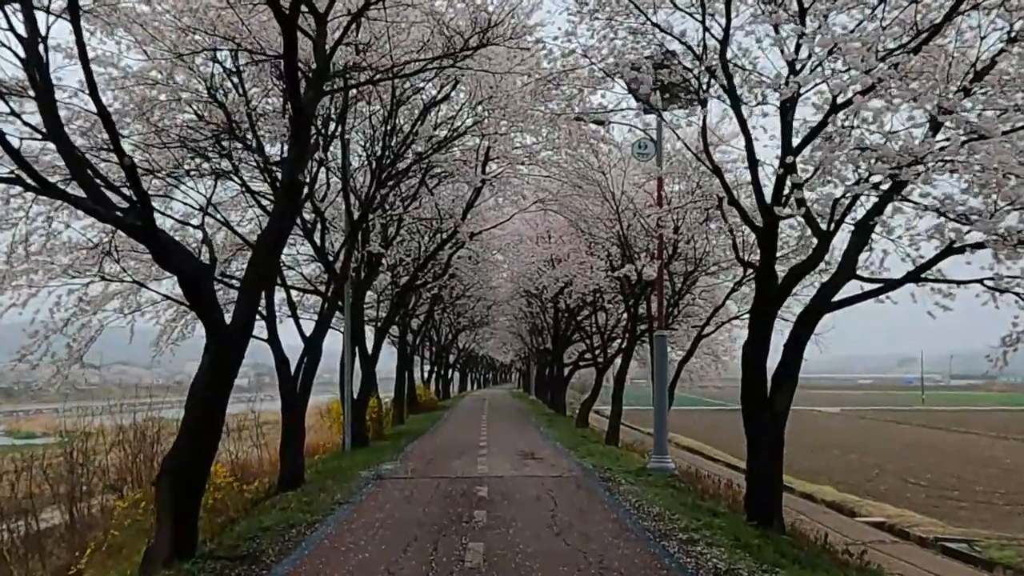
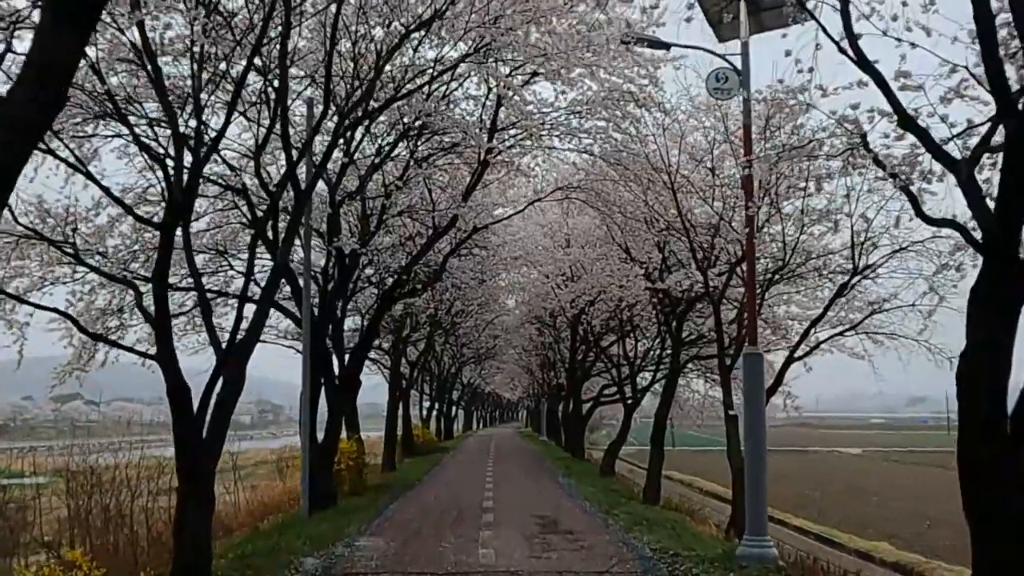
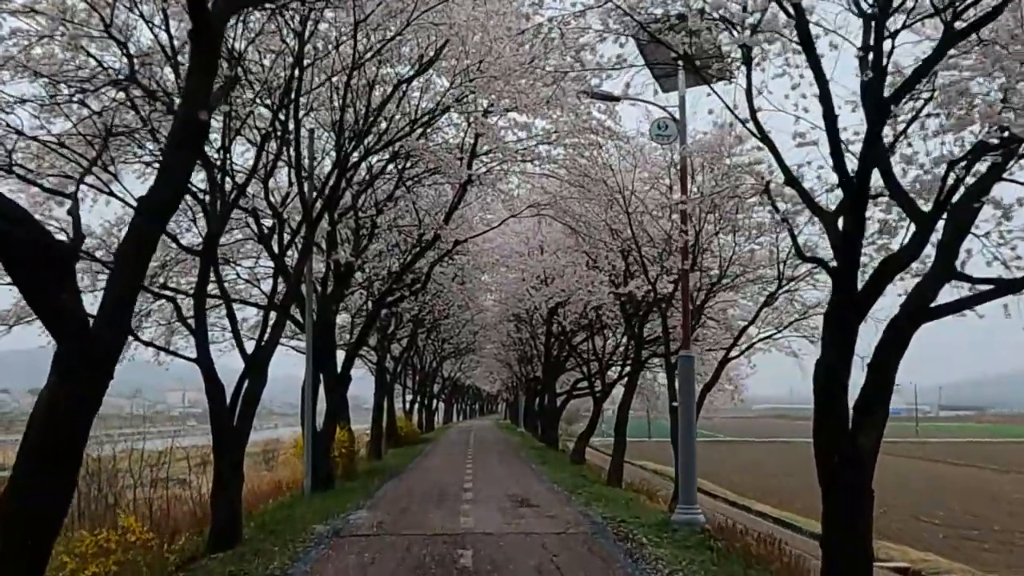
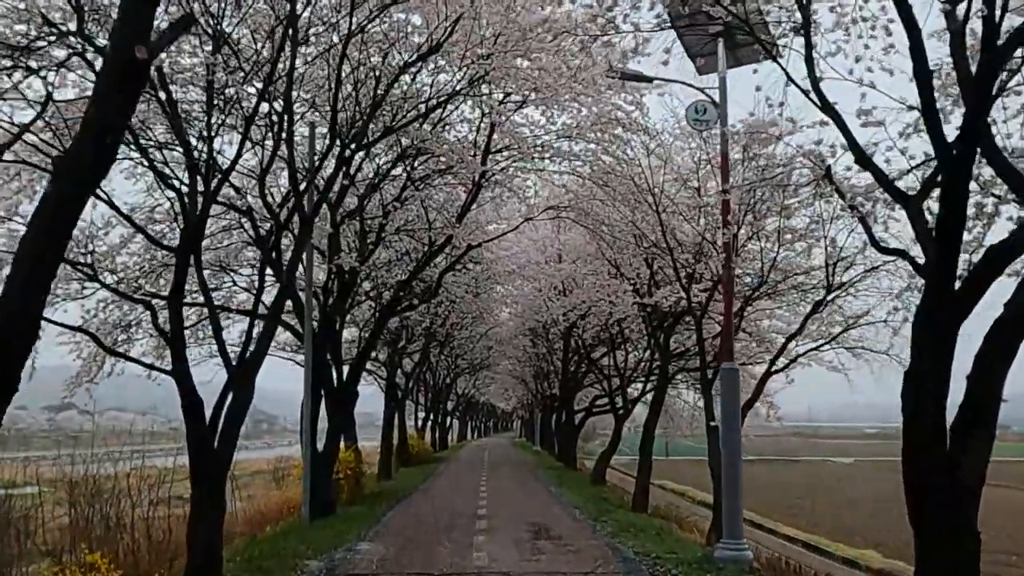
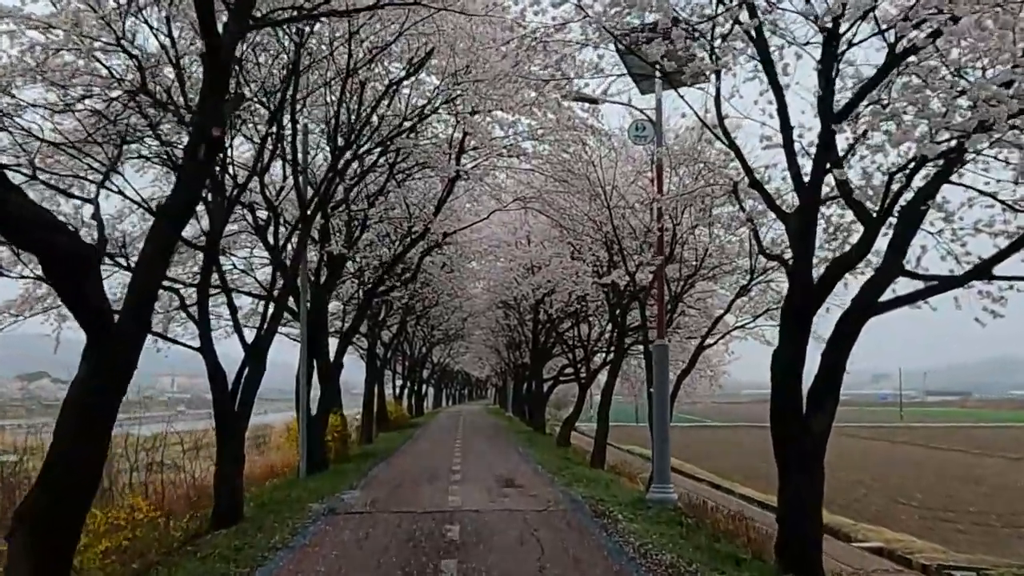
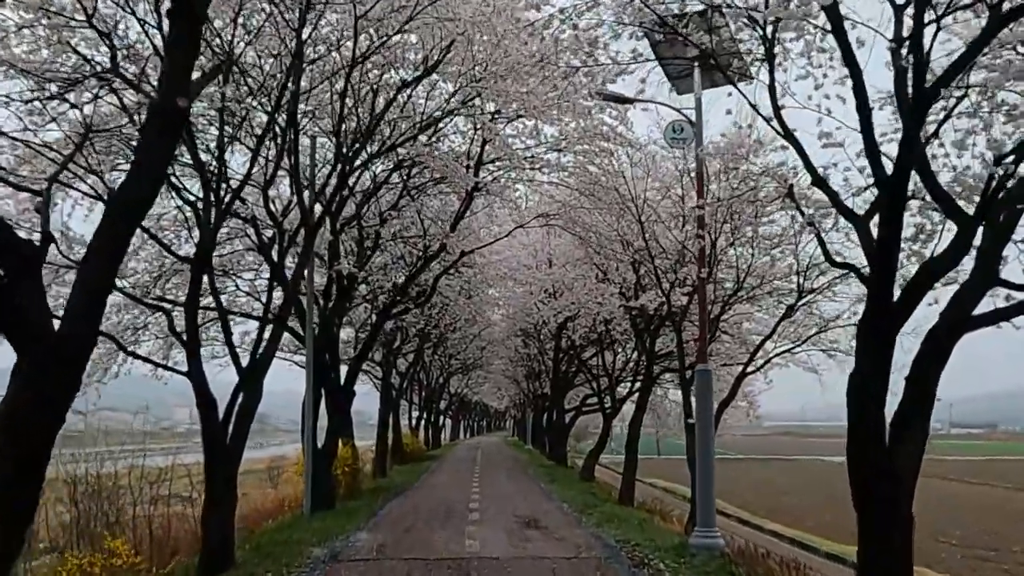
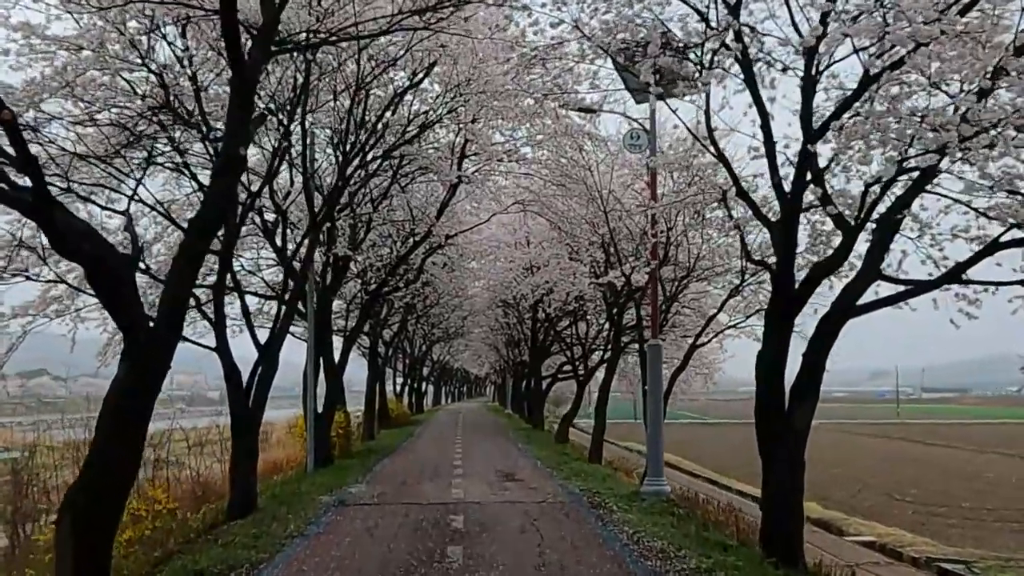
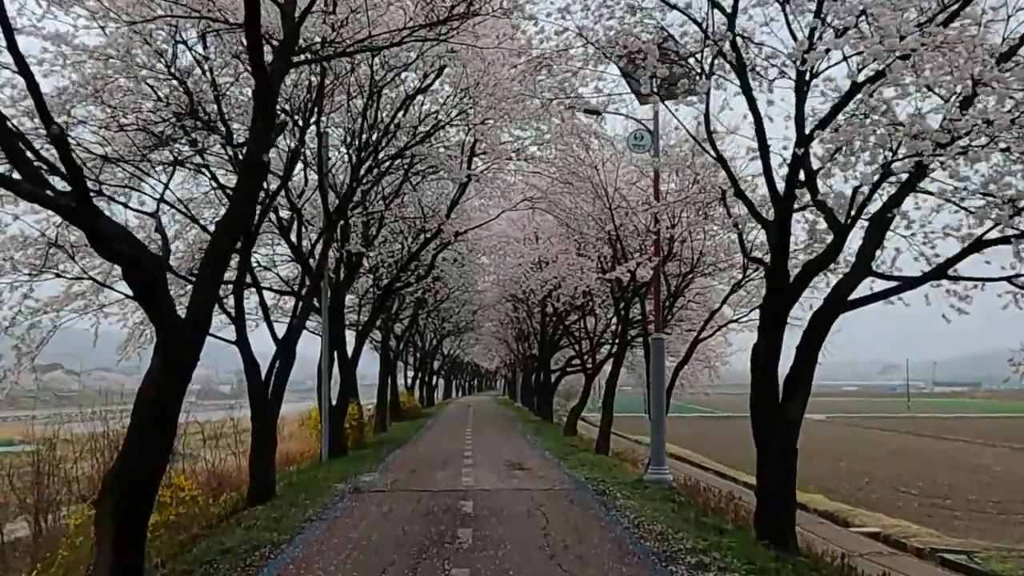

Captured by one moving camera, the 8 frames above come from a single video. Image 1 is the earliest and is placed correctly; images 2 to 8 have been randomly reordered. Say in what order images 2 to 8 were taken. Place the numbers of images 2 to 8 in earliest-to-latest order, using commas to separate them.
8, 7, 5, 3, 6, 4, 2
